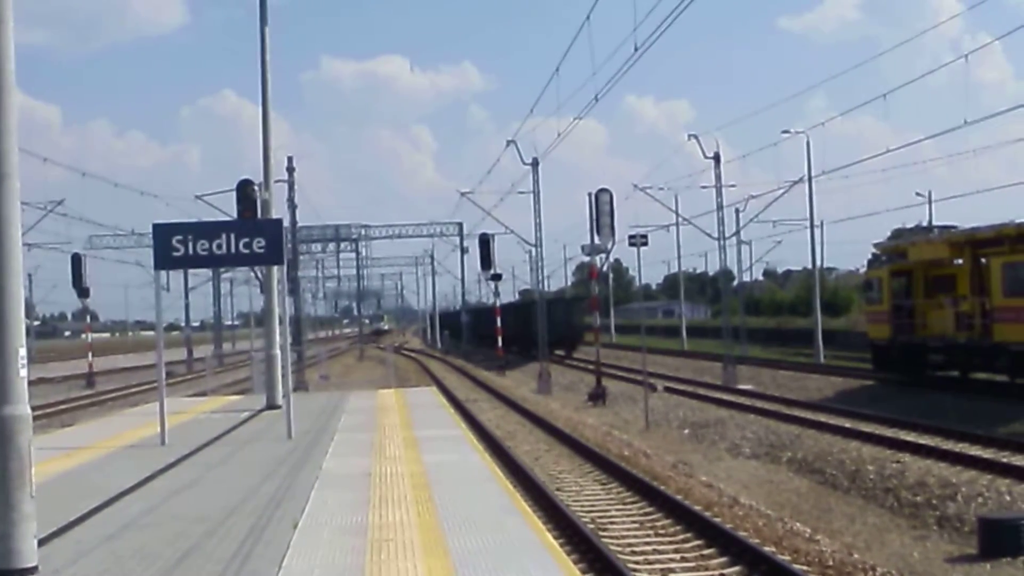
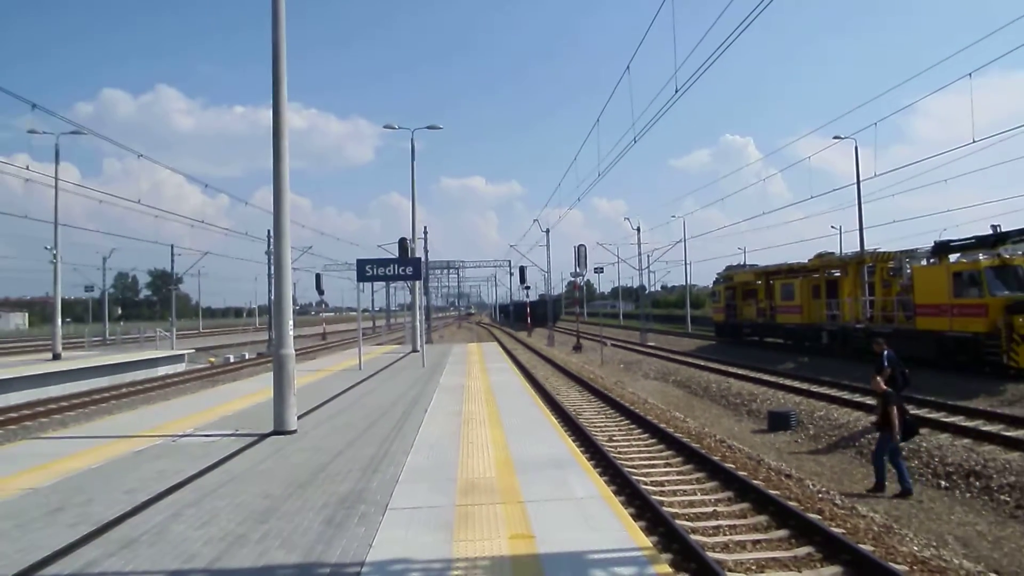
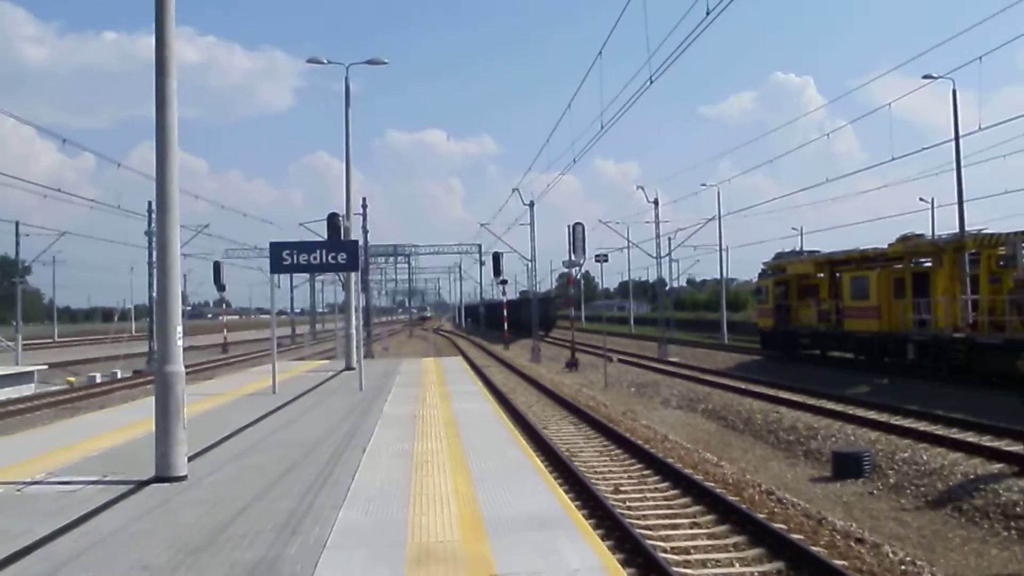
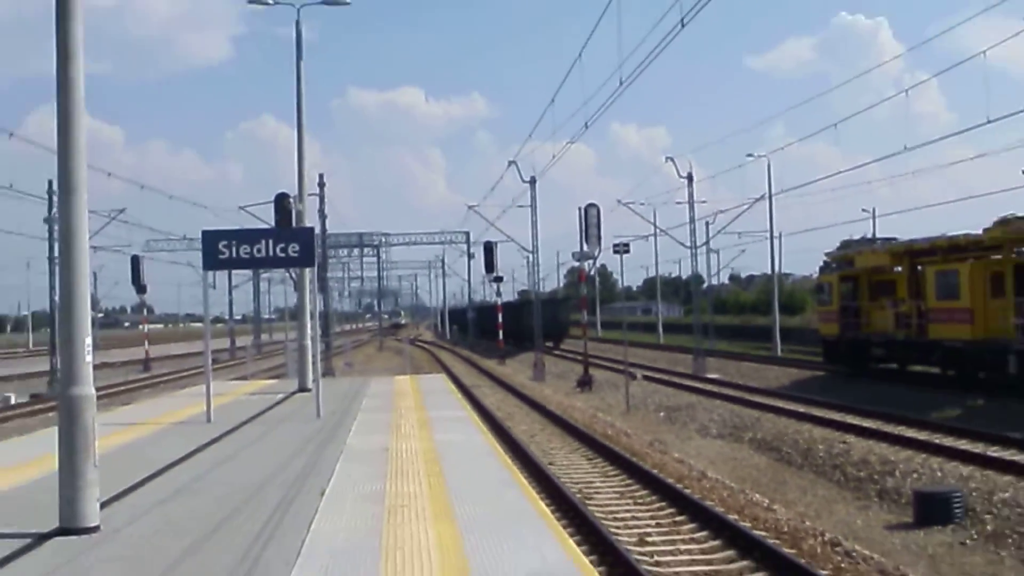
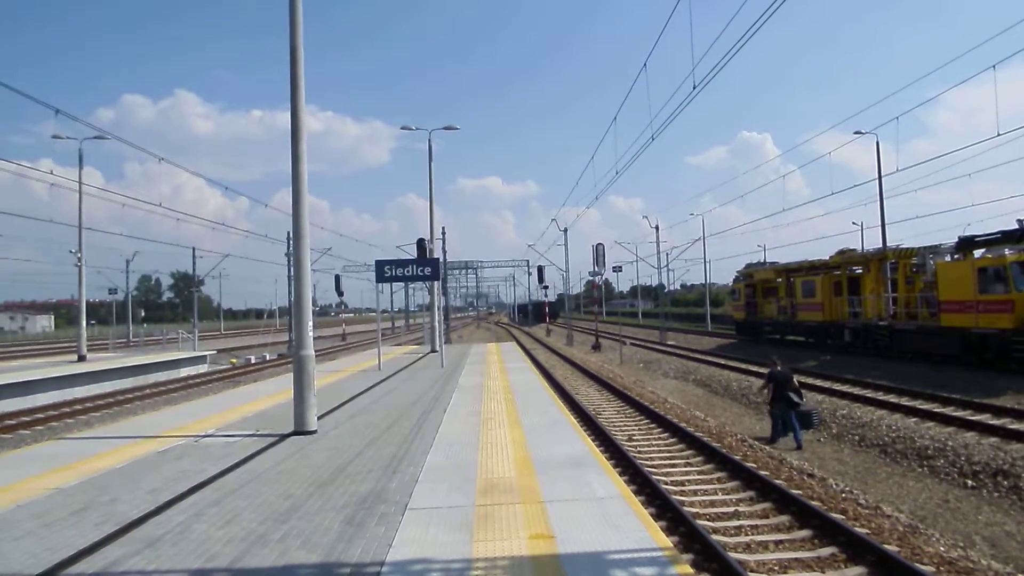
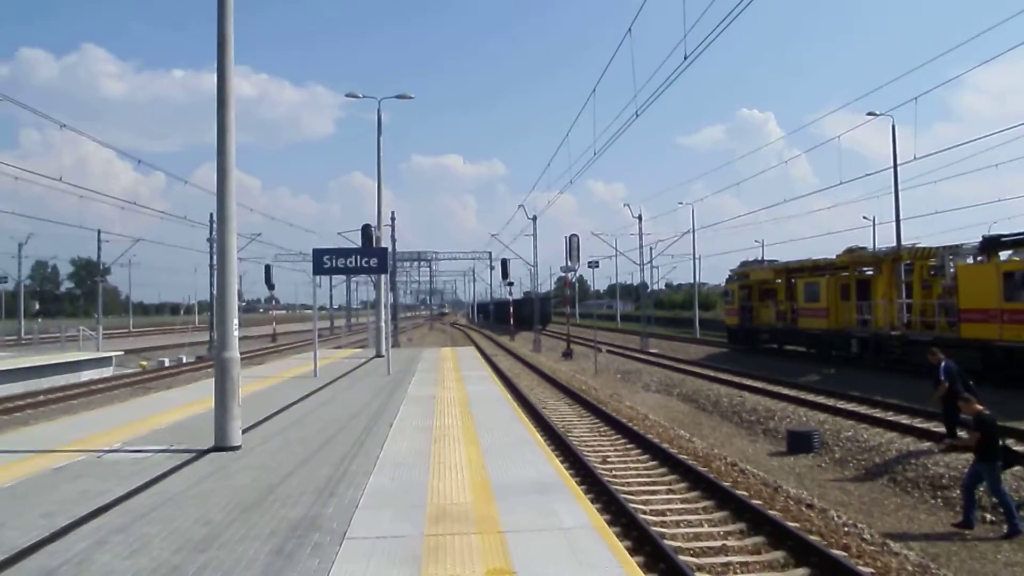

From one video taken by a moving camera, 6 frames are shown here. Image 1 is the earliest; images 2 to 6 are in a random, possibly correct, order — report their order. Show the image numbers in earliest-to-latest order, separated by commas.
4, 3, 6, 2, 5
